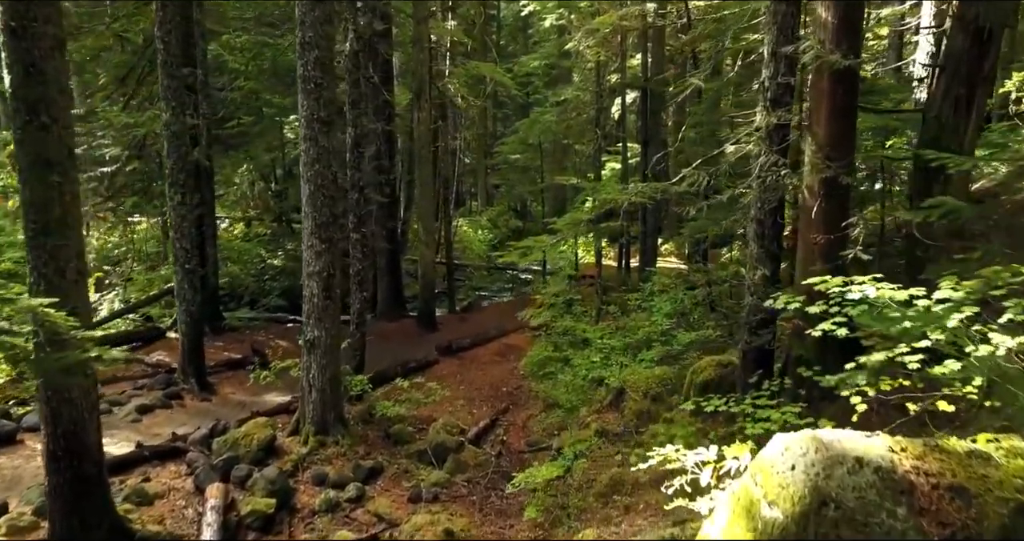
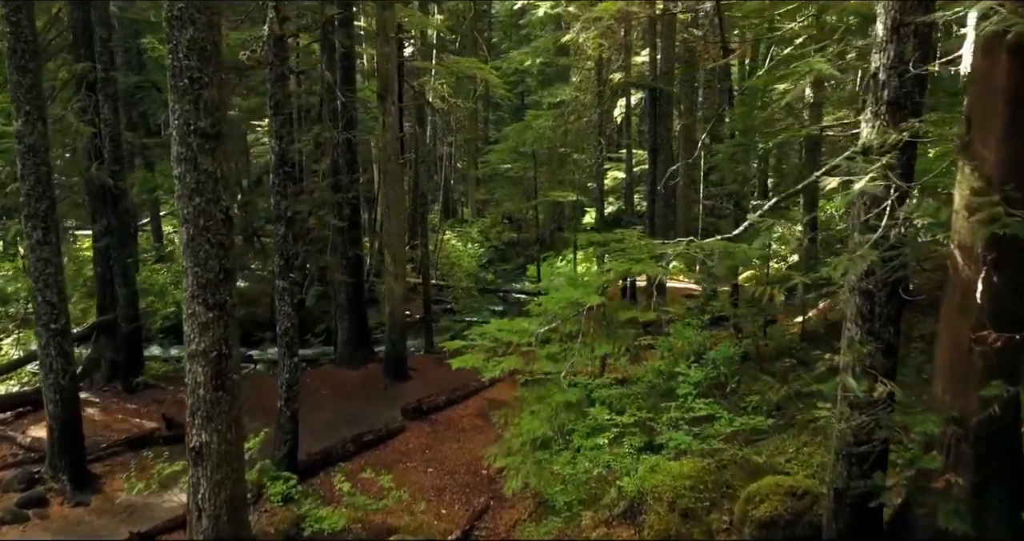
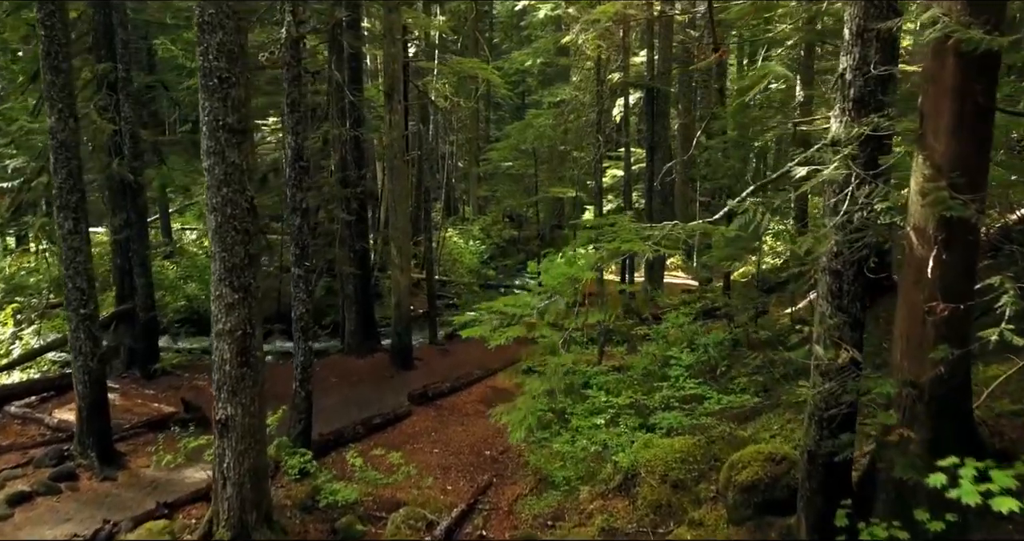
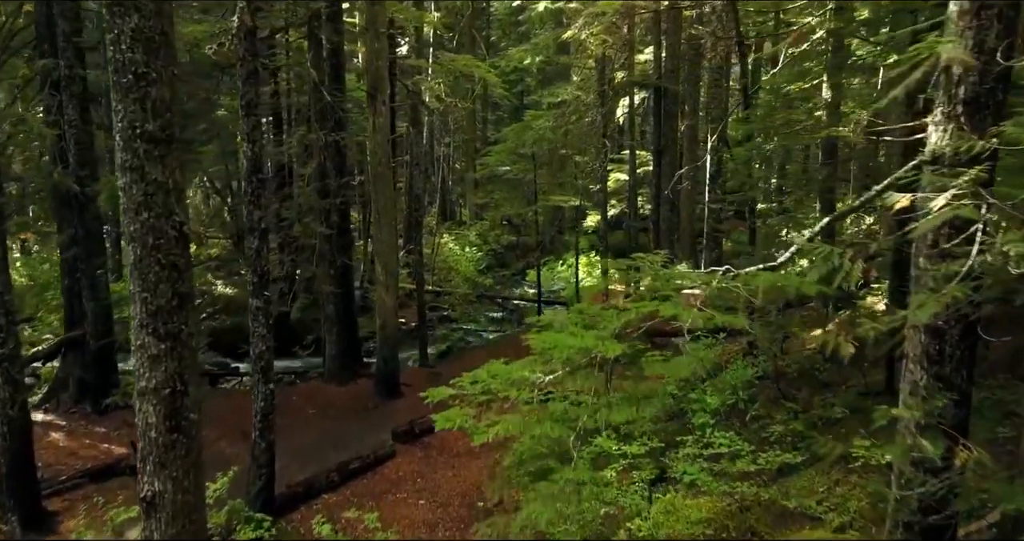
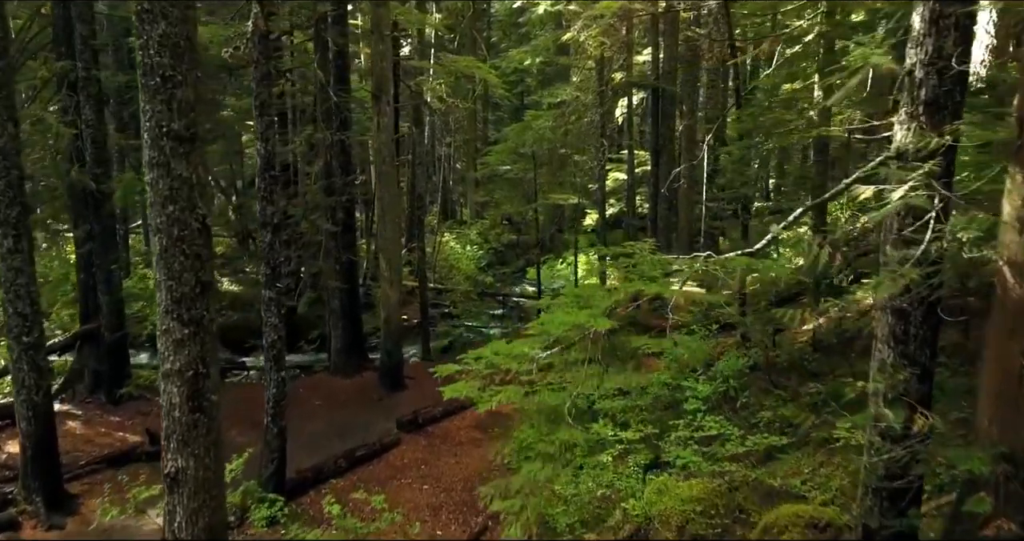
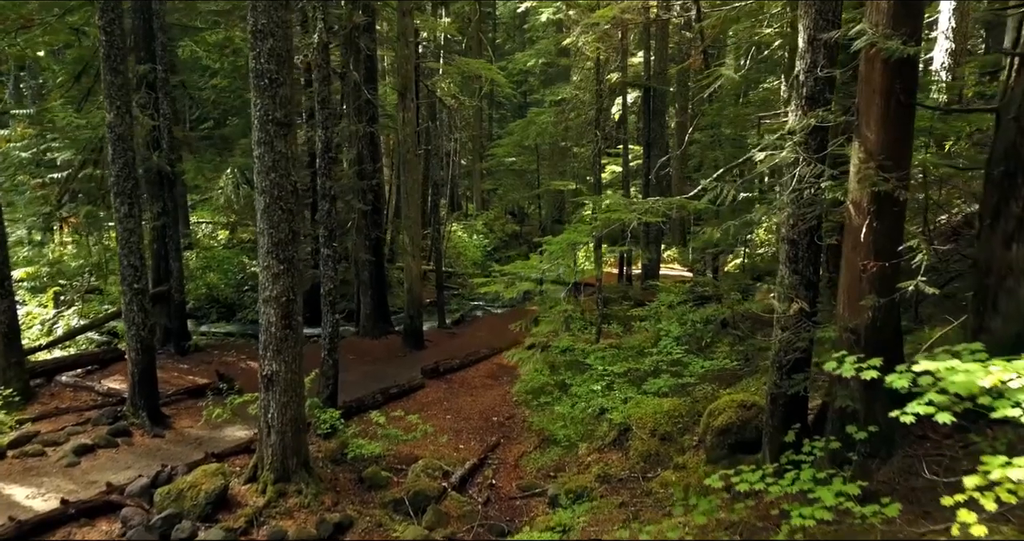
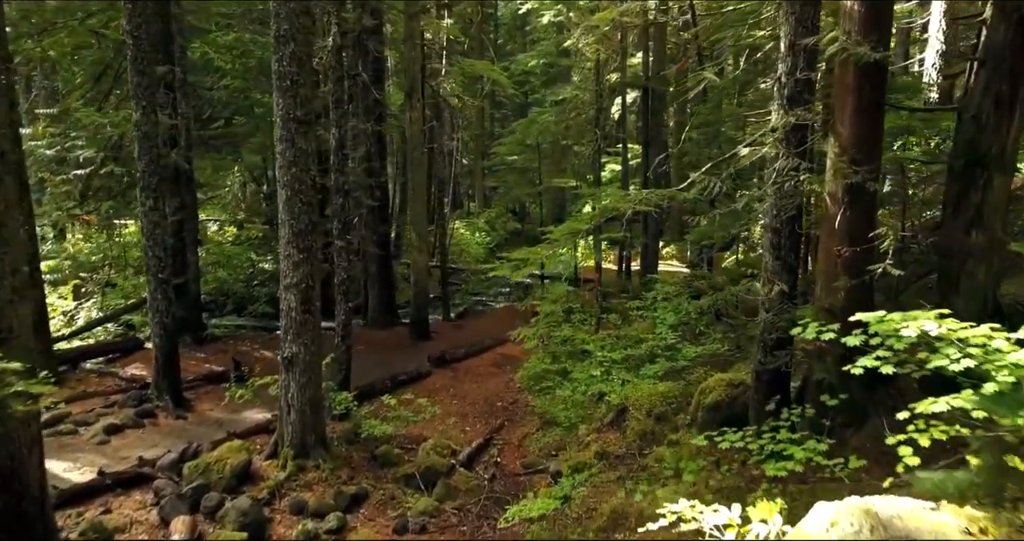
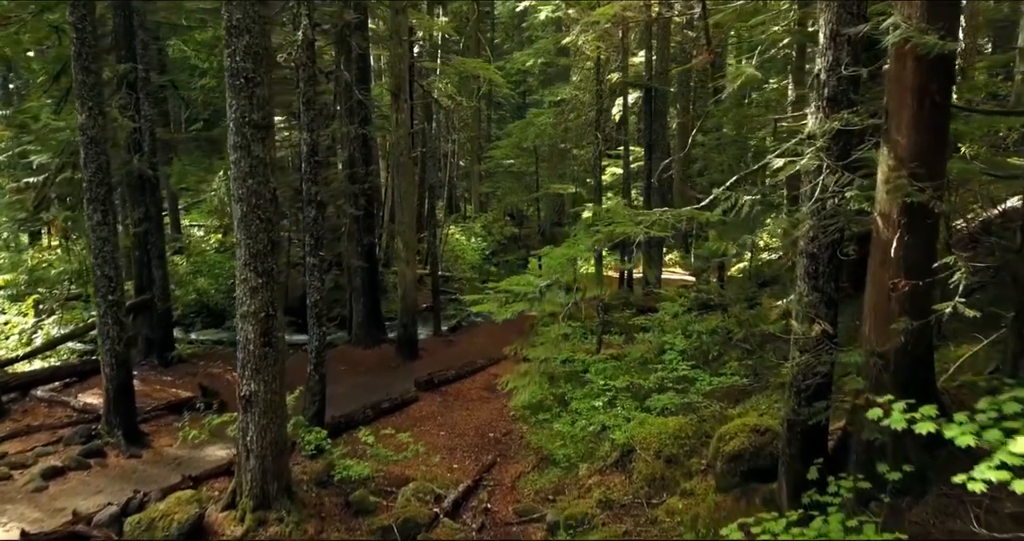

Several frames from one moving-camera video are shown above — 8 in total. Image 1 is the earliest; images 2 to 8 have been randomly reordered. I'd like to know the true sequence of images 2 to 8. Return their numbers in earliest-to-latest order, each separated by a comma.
7, 6, 8, 3, 2, 5, 4
